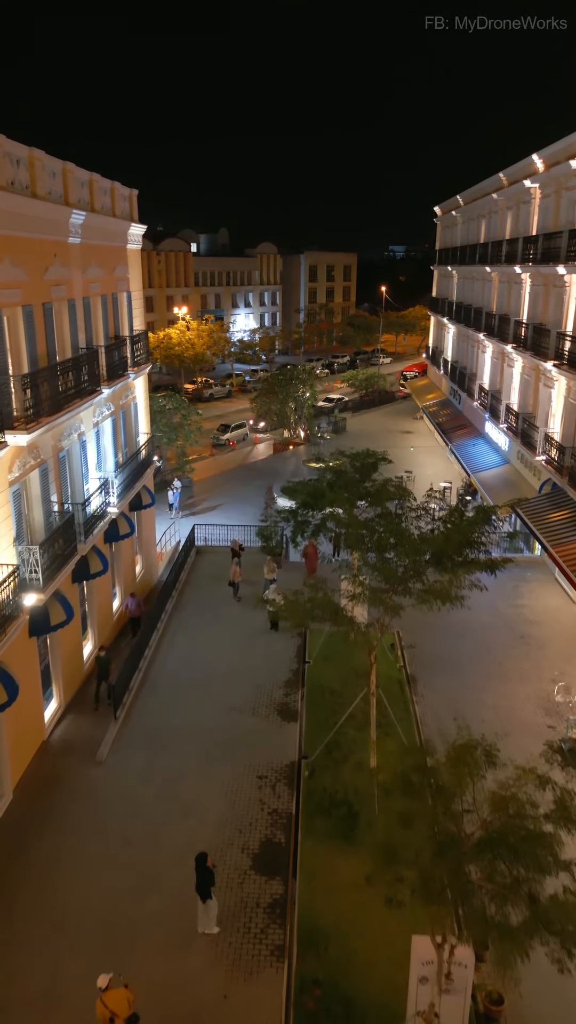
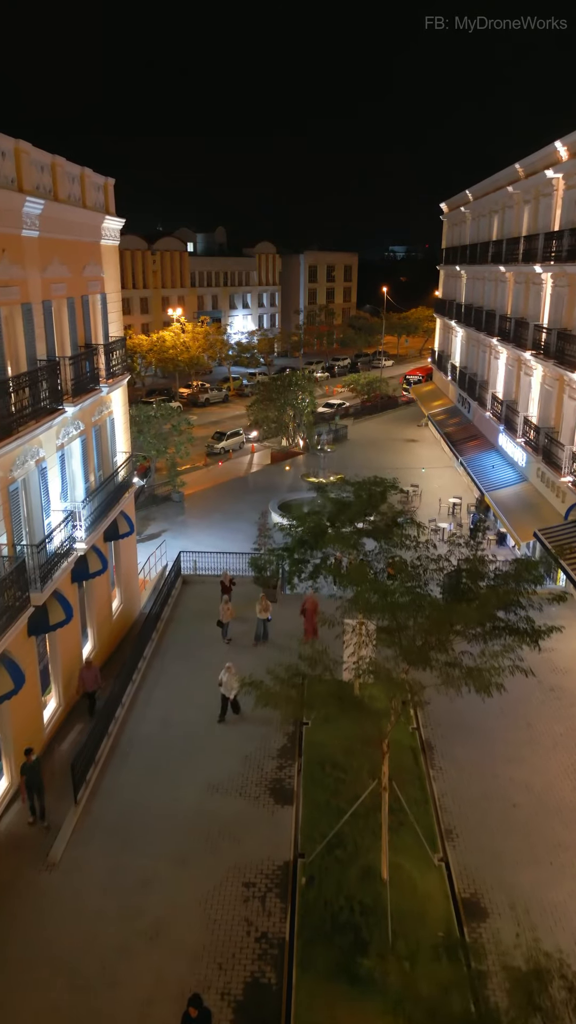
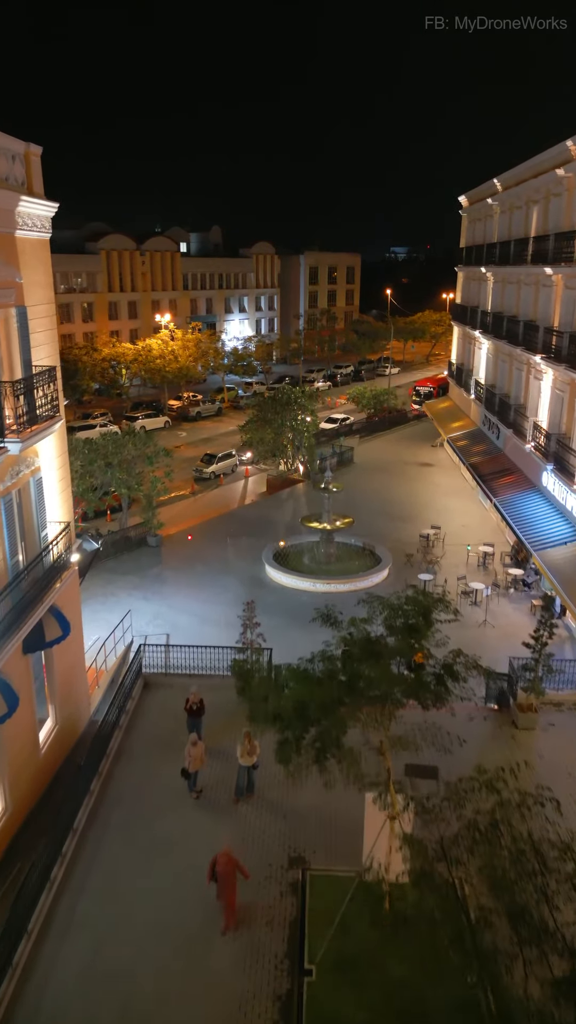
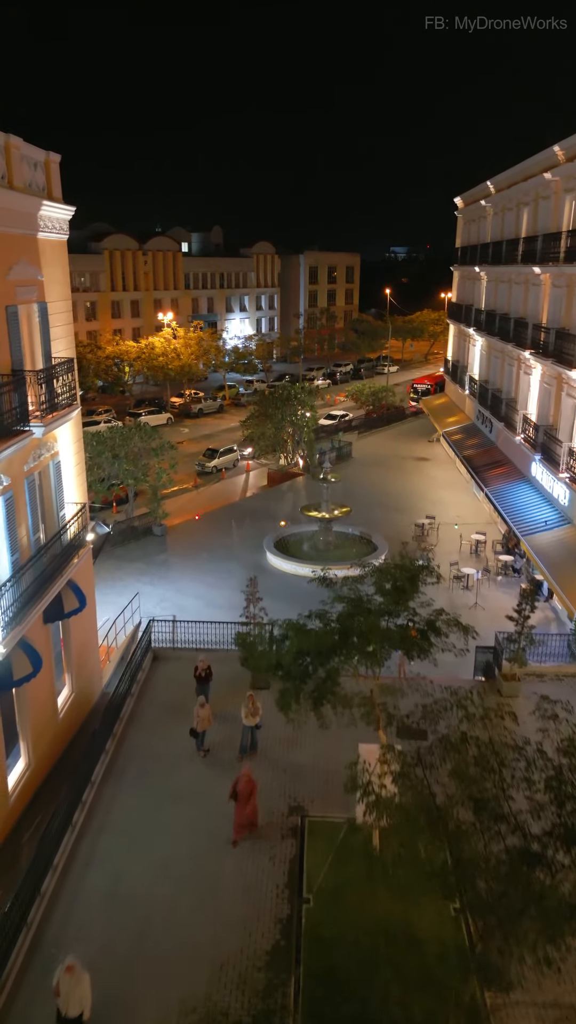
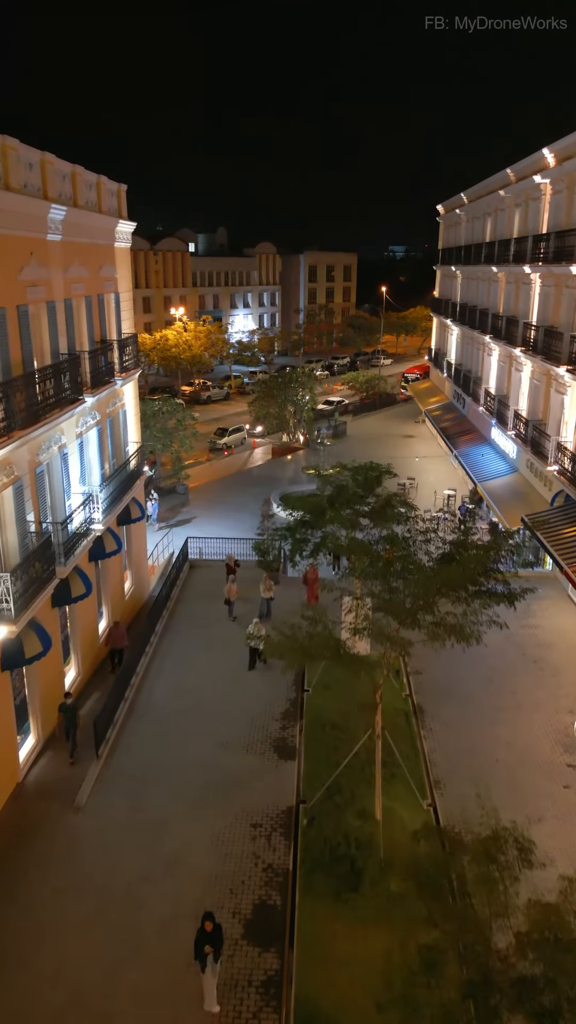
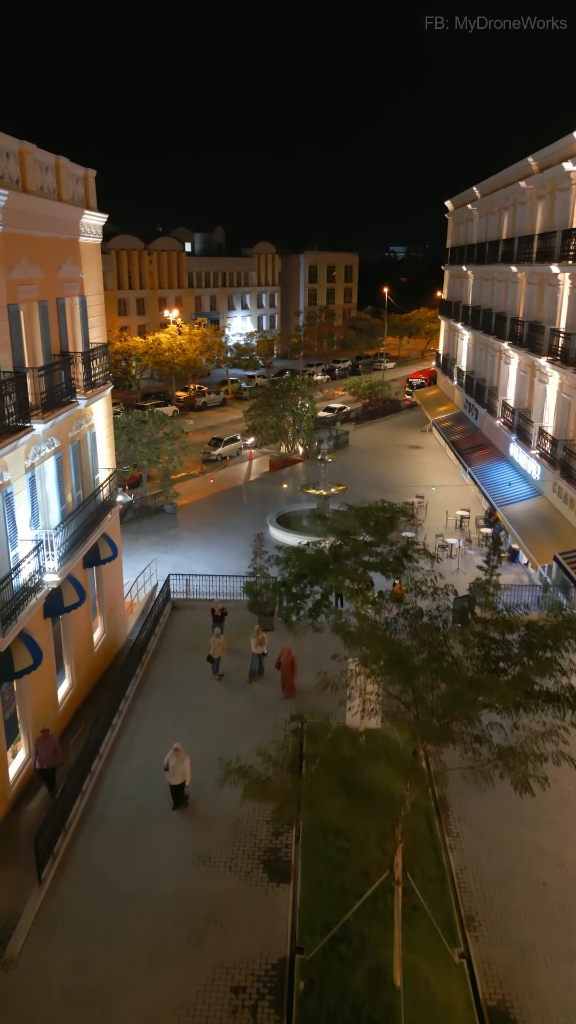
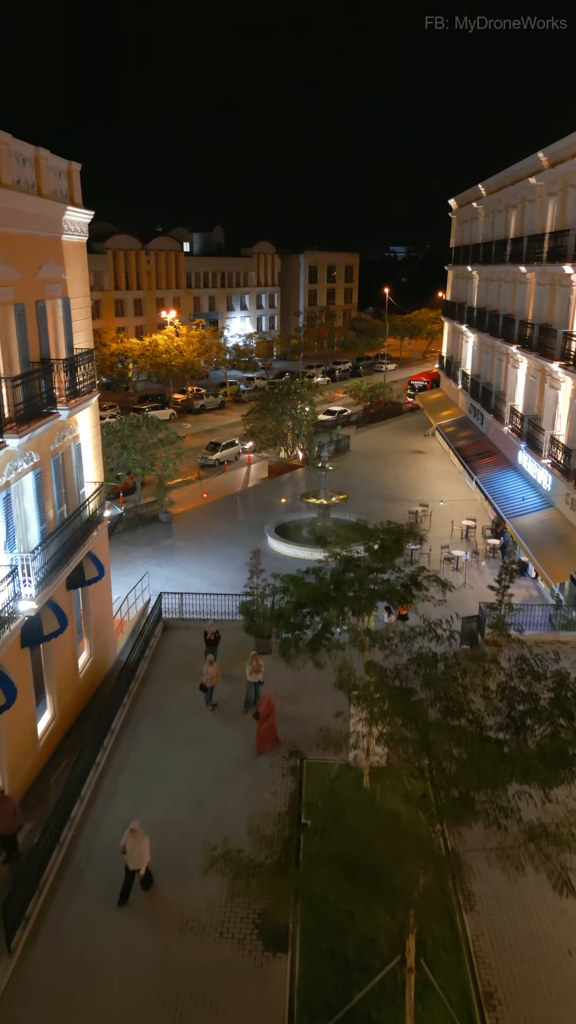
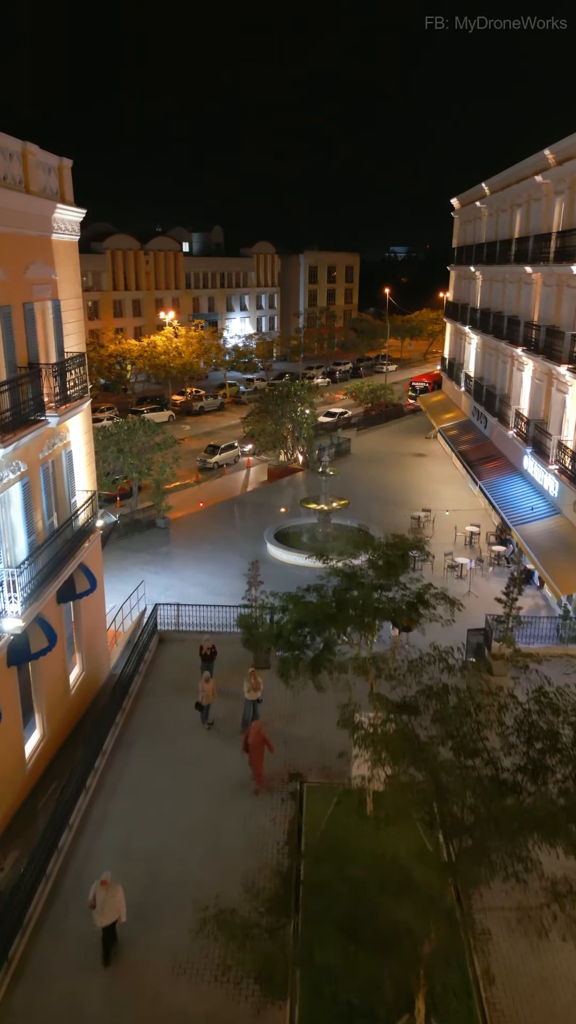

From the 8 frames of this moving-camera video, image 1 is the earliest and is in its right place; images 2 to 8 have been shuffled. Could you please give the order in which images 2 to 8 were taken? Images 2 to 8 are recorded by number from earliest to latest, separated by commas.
5, 2, 6, 7, 8, 4, 3
